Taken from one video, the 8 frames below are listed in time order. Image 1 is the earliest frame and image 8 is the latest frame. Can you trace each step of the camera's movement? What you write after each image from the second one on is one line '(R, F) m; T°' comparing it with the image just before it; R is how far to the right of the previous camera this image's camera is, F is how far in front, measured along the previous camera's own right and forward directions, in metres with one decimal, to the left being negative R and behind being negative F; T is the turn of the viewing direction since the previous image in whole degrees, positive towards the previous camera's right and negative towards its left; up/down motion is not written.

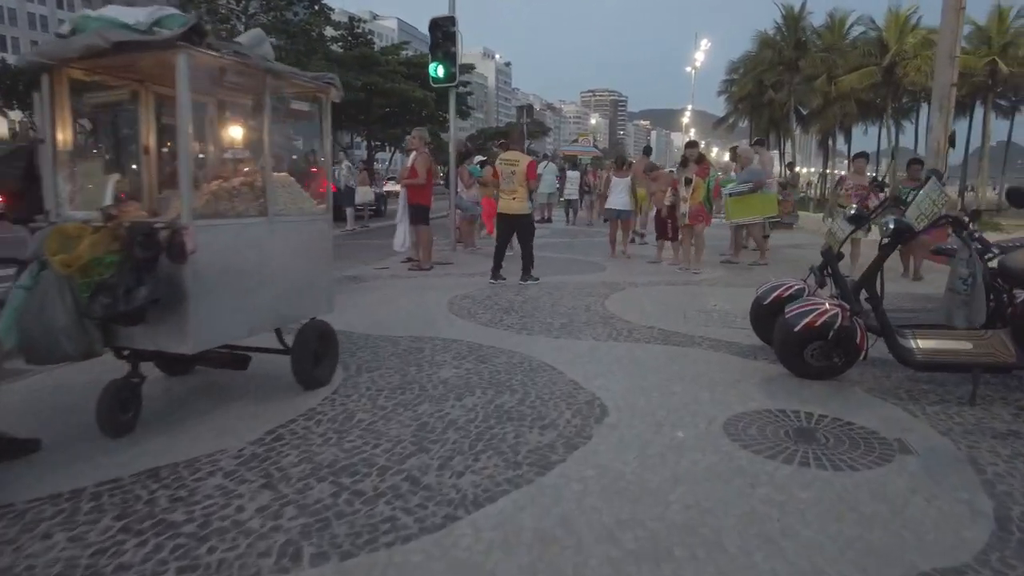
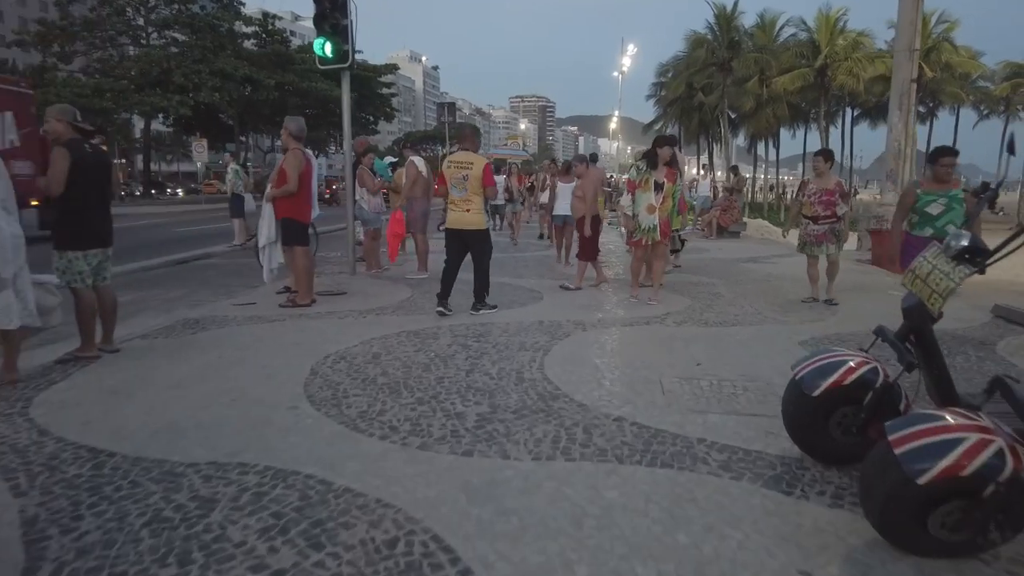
(+0.3, +2.5) m; +6°
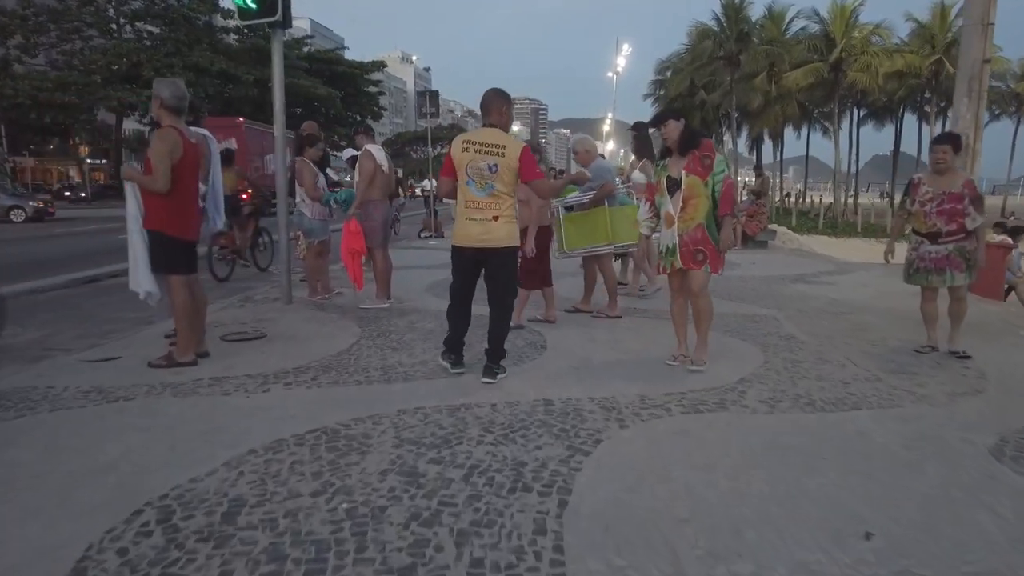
(0.0, +2.8) m; +1°
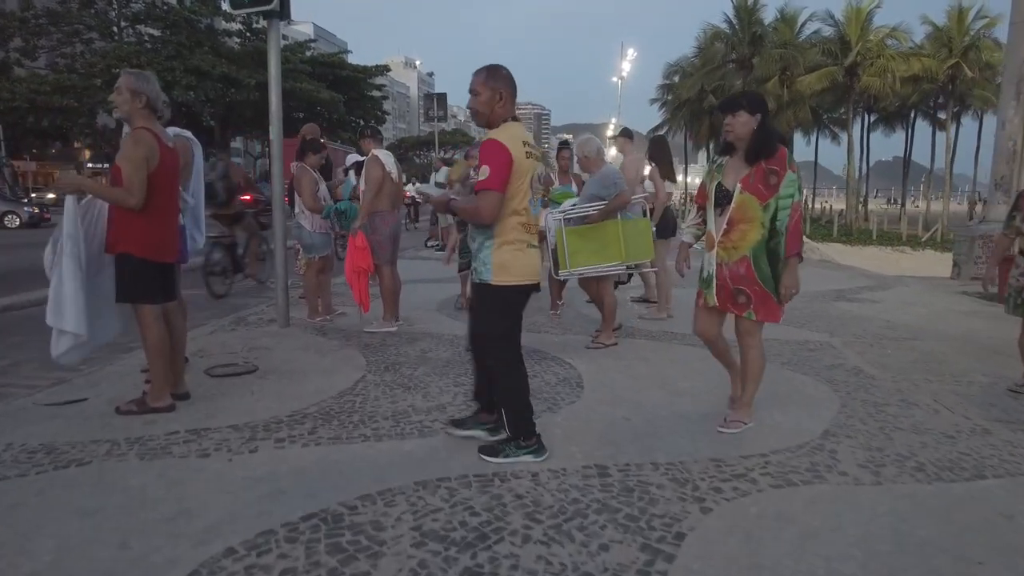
(-0.2, +0.9) m; 0°
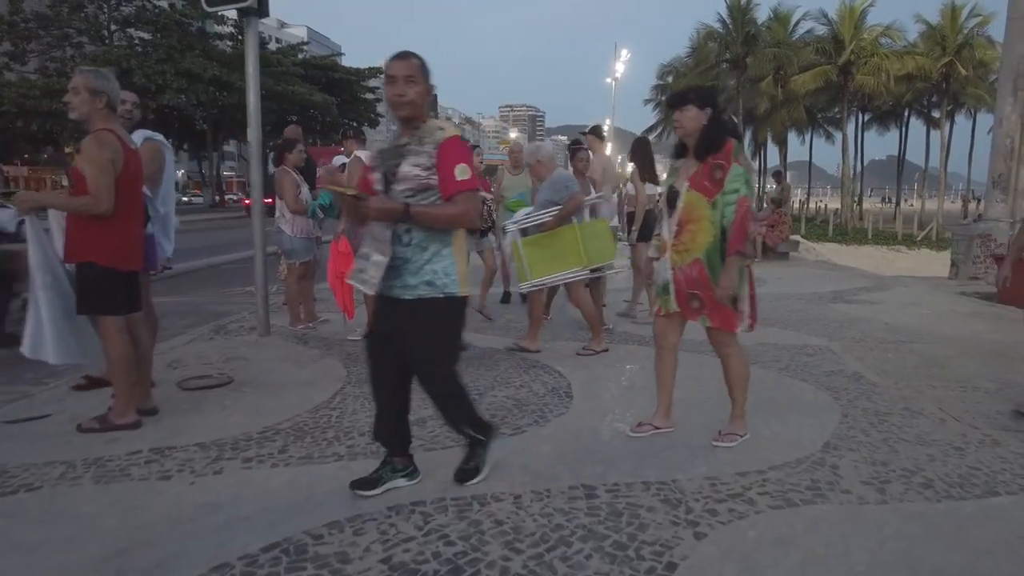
(+0.1, +0.2) m; 0°
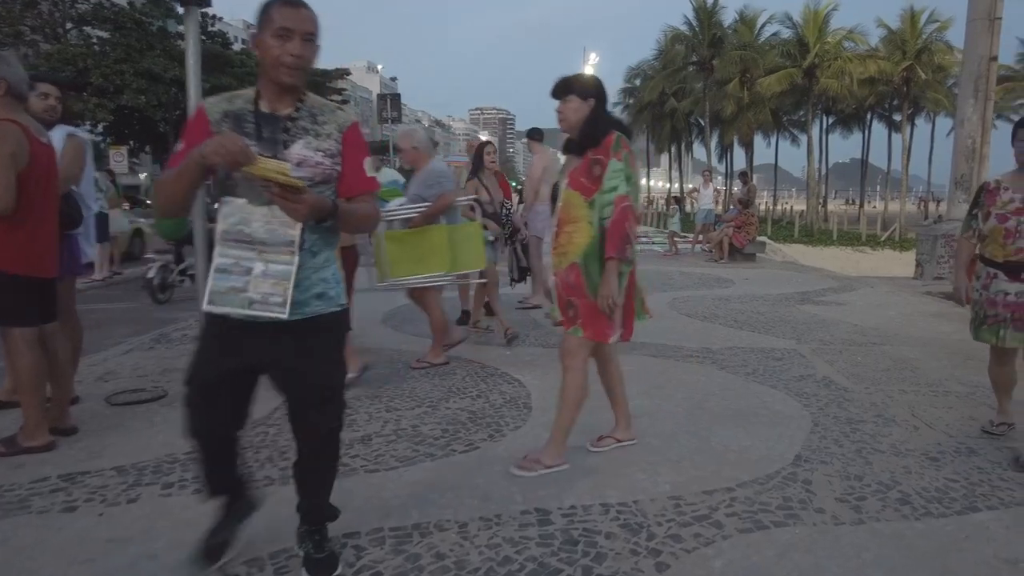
(+0.1, +0.3) m; +2°
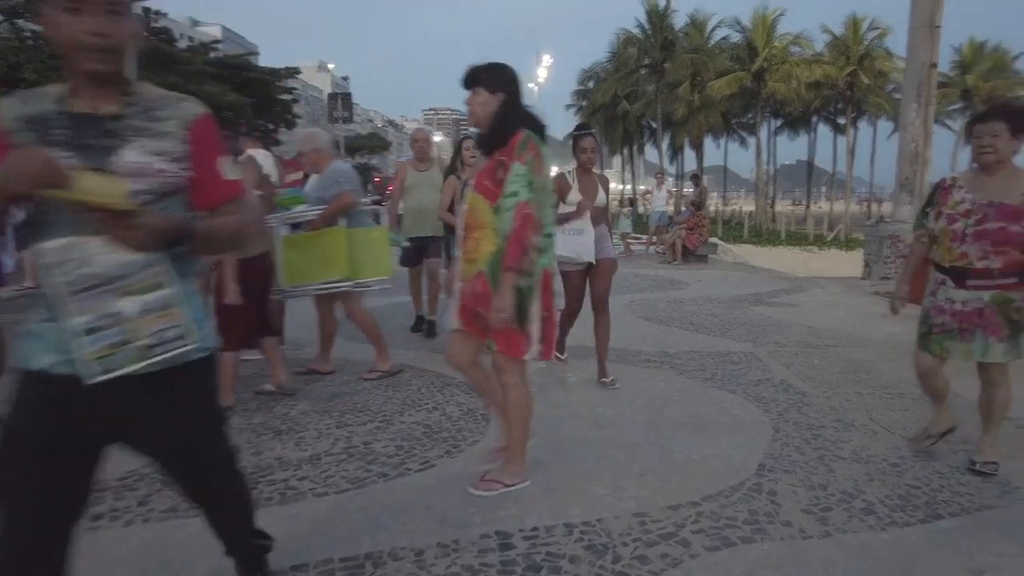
(0.0, +0.2) m; +4°
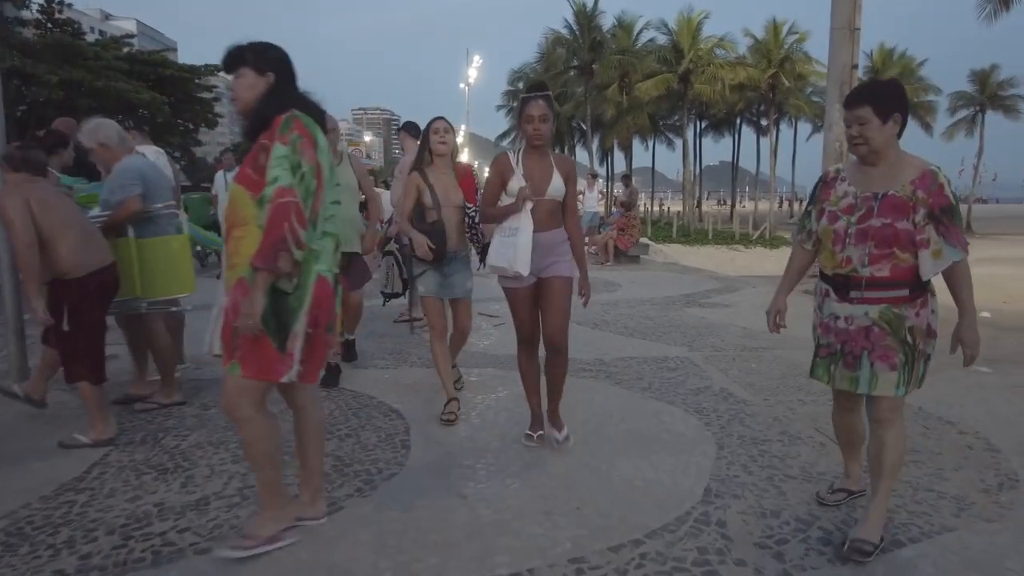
(+0.1, +0.4) m; +5°
